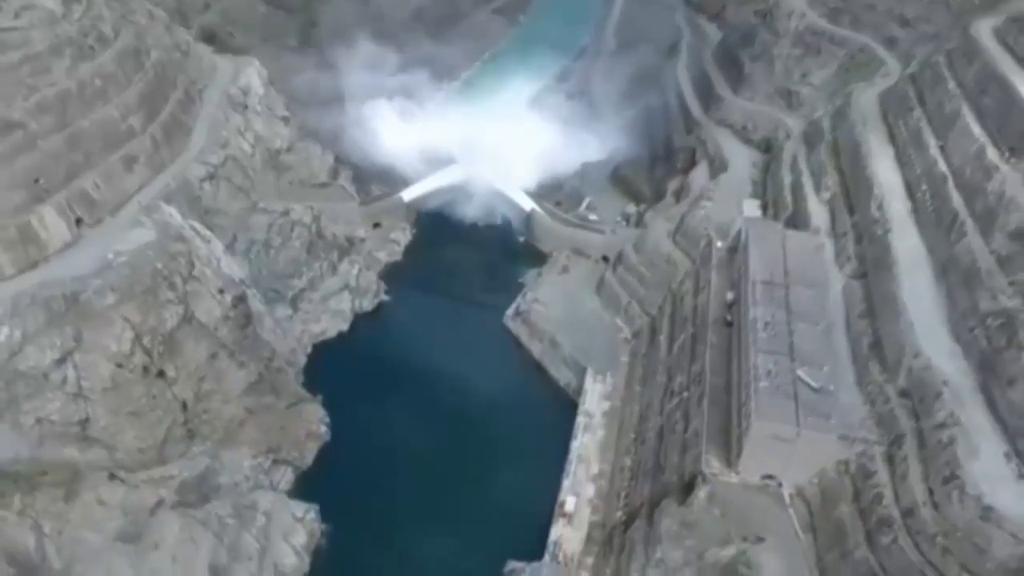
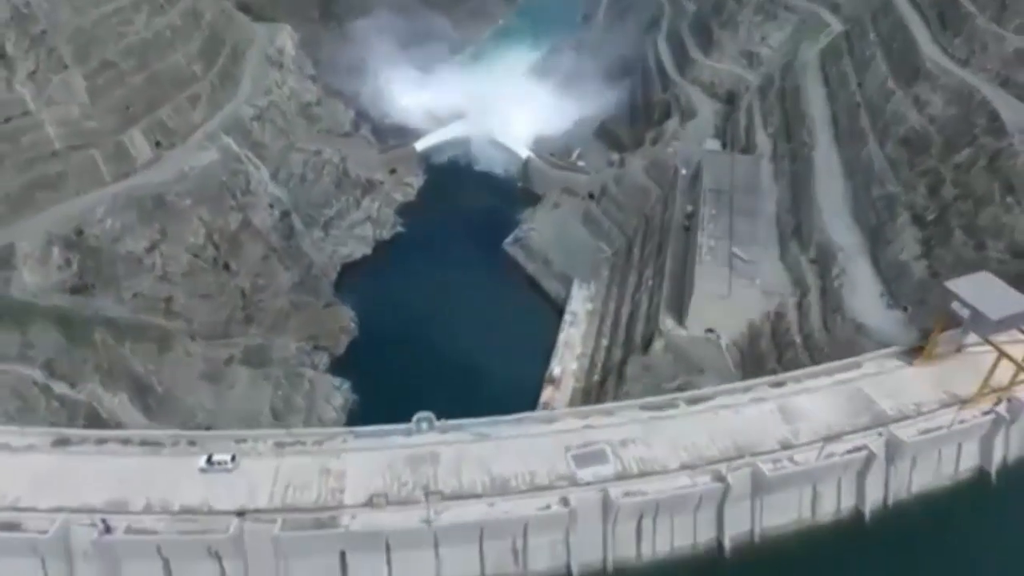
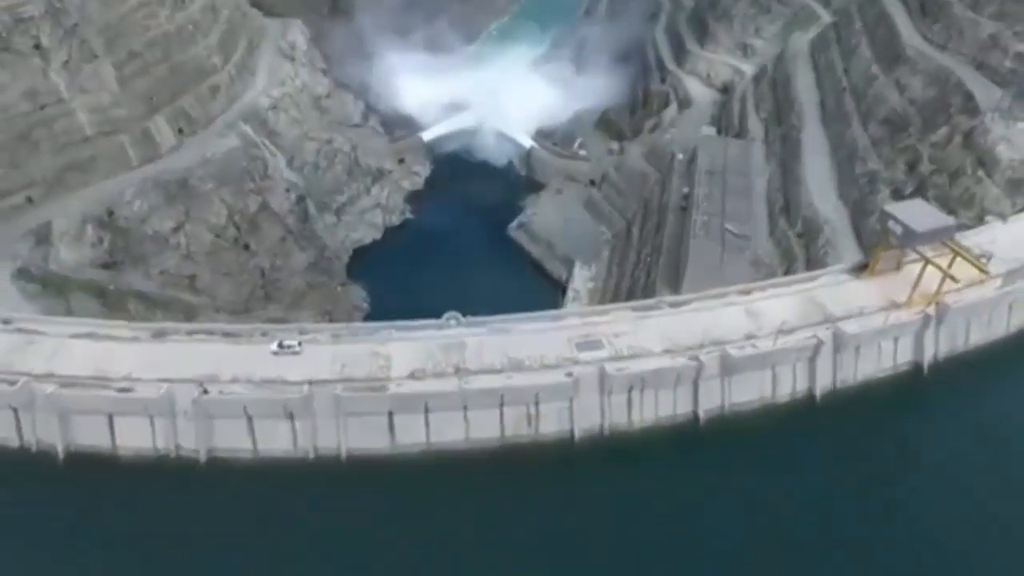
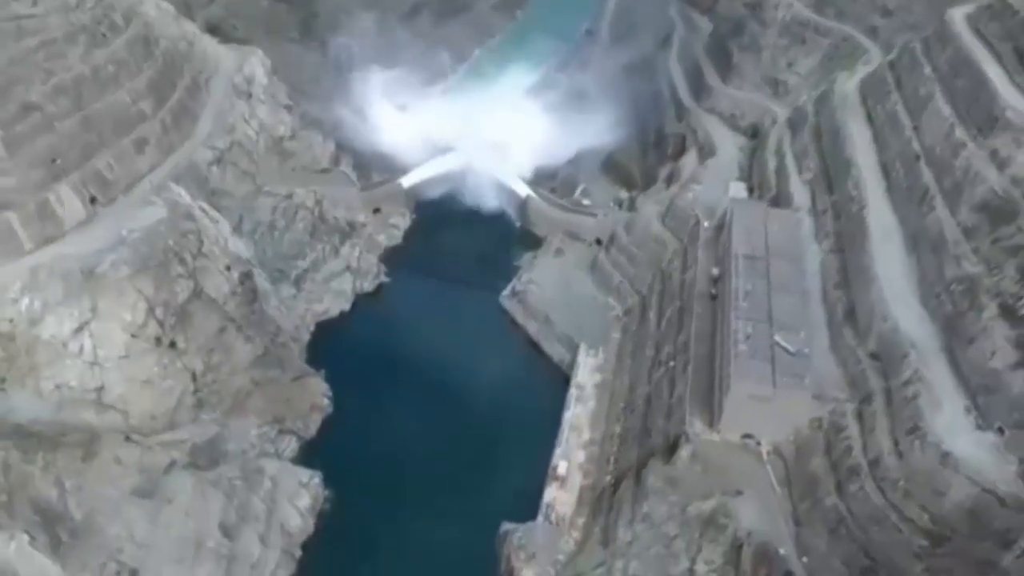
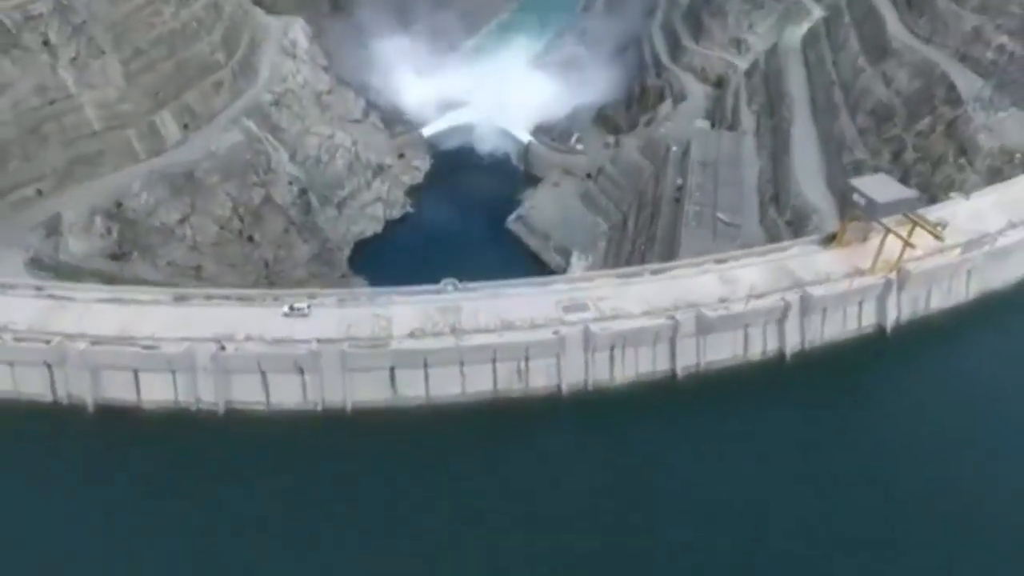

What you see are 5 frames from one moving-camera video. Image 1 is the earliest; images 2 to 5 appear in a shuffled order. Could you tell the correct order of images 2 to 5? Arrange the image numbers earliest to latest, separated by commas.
4, 2, 3, 5
